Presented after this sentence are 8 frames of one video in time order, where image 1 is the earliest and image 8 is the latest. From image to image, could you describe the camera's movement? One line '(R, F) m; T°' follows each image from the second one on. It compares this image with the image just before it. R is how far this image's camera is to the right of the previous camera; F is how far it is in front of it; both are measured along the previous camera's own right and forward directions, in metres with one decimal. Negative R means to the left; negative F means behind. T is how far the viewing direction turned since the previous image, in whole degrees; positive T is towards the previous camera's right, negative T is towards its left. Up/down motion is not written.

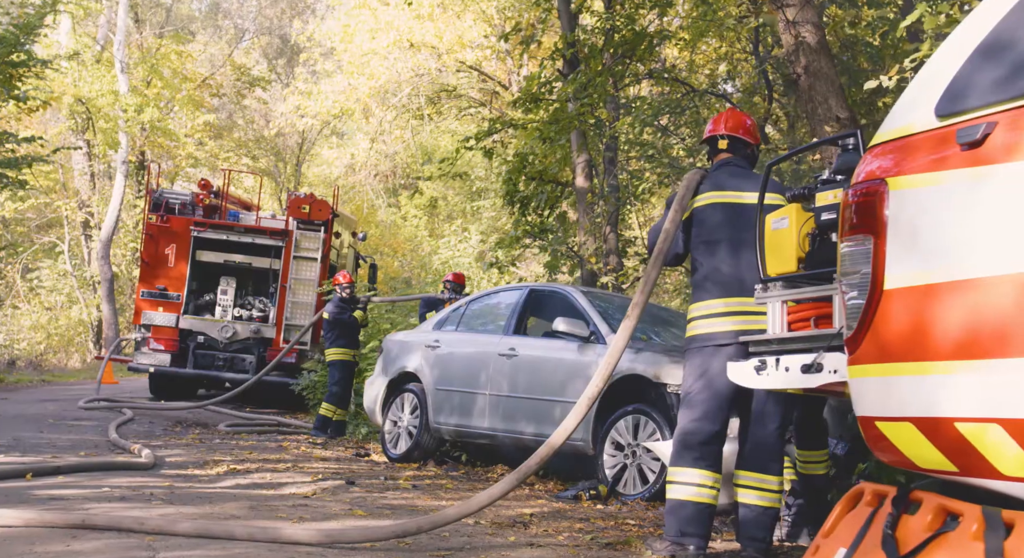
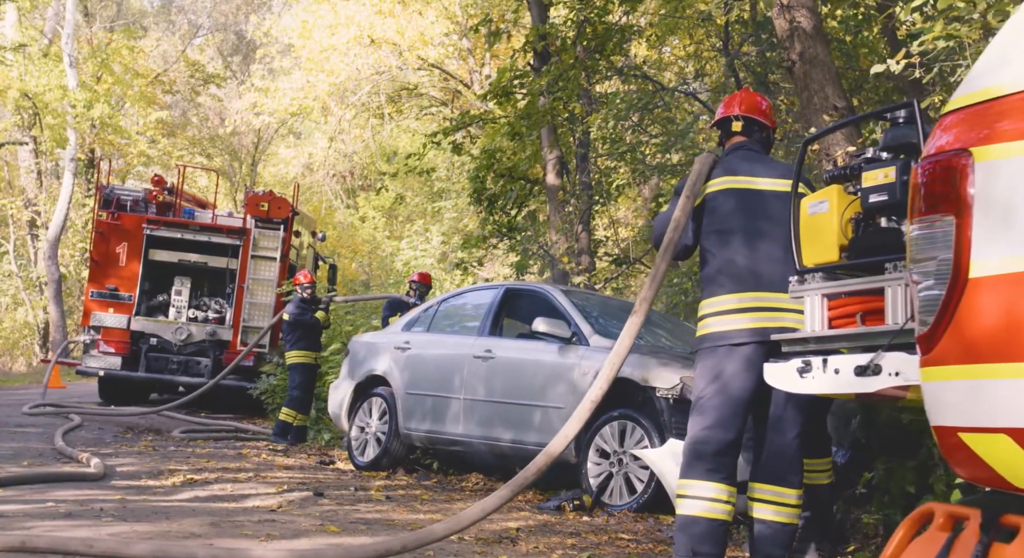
(-0.2, +0.4) m; +2°
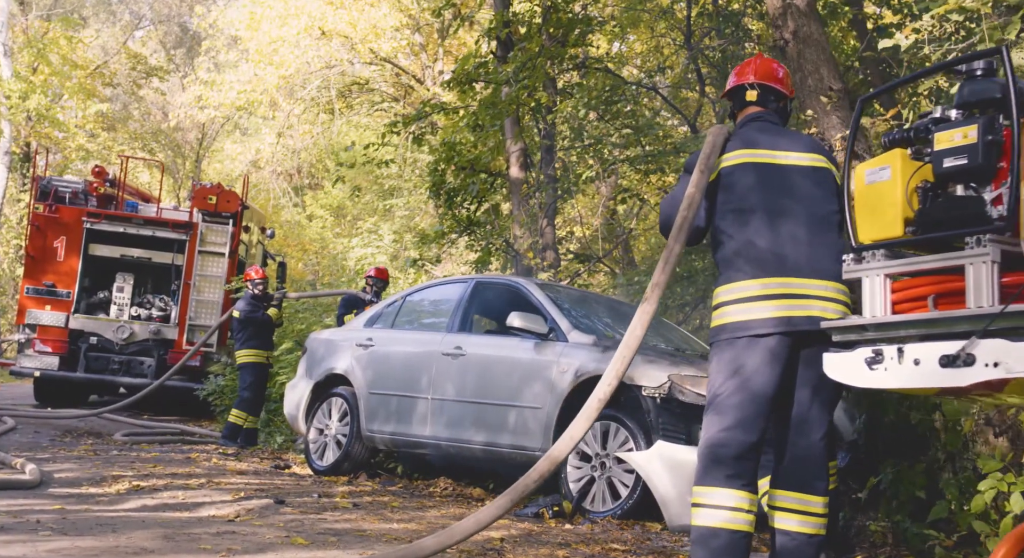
(-0.2, +0.4) m; +3°
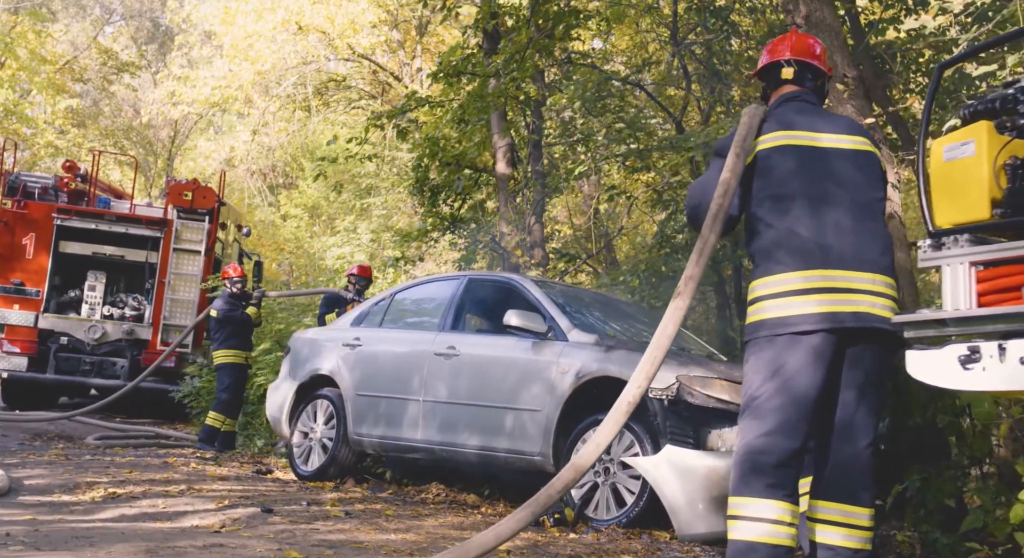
(-0.2, +0.3) m; +1°
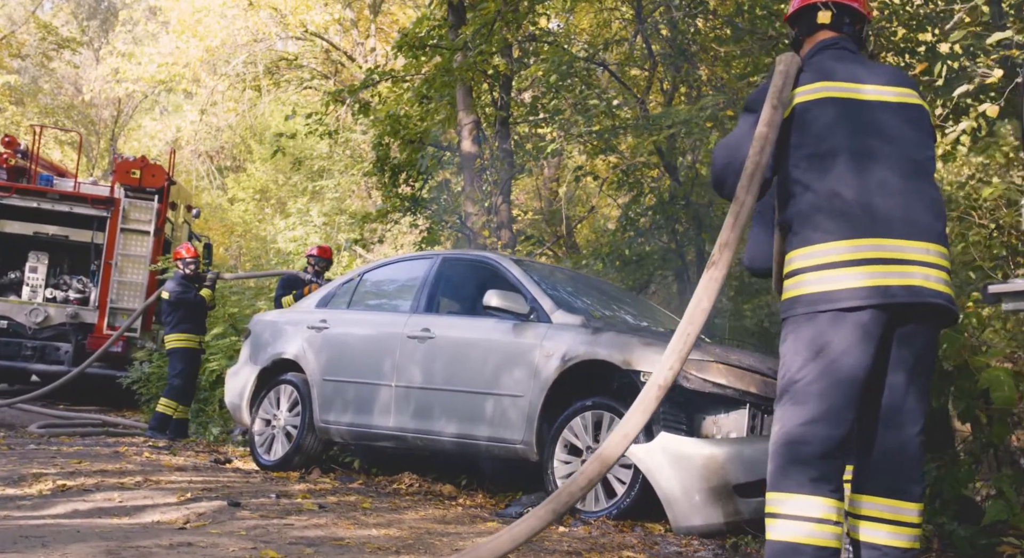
(-0.2, +0.4) m; +3°
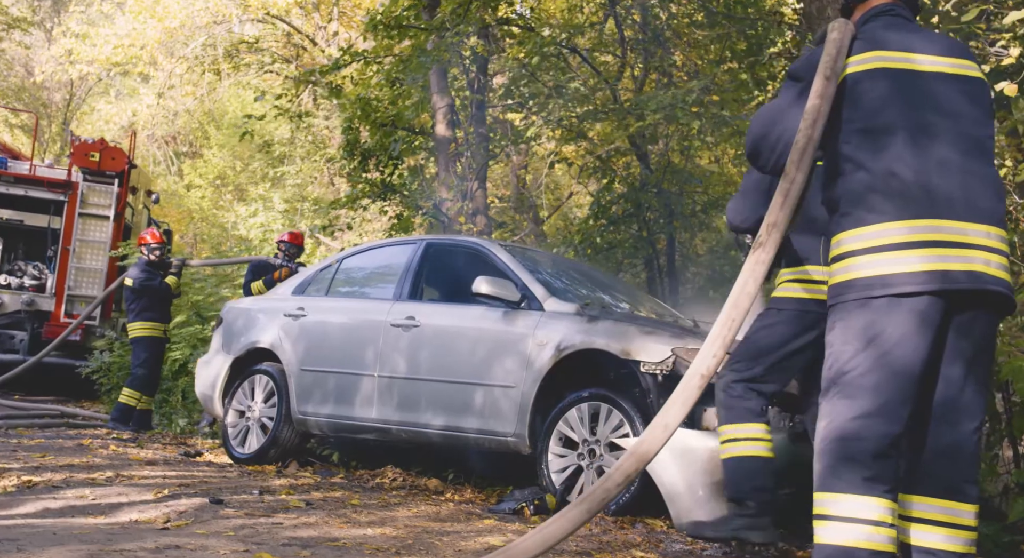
(-0.2, +0.2) m; +2°
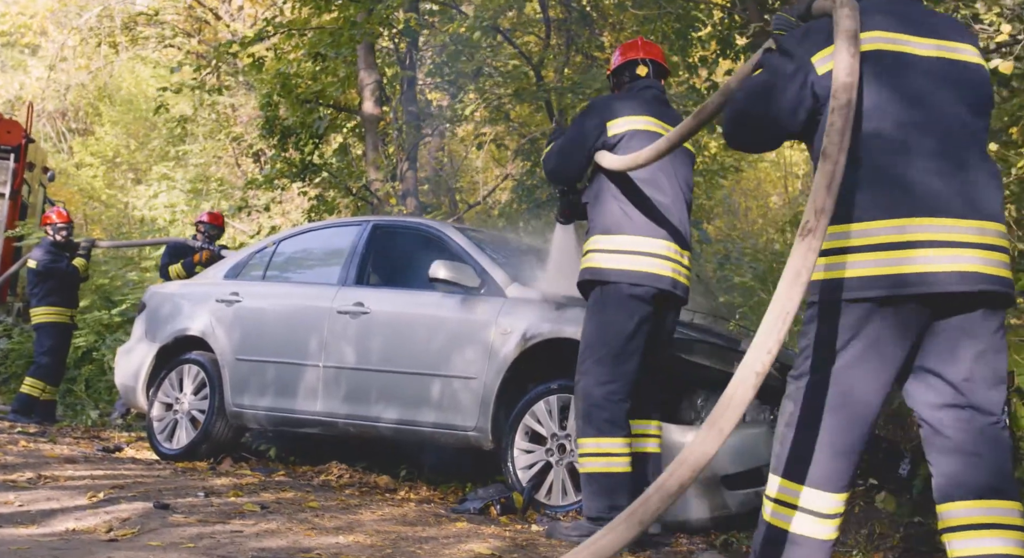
(-0.3, +0.4) m; +6°
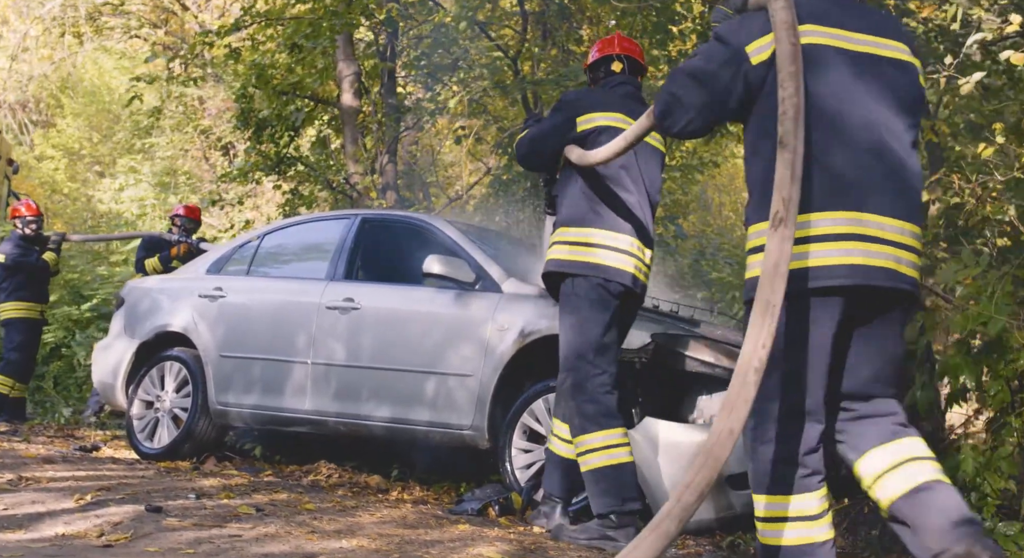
(-0.2, +0.1) m; +2°
